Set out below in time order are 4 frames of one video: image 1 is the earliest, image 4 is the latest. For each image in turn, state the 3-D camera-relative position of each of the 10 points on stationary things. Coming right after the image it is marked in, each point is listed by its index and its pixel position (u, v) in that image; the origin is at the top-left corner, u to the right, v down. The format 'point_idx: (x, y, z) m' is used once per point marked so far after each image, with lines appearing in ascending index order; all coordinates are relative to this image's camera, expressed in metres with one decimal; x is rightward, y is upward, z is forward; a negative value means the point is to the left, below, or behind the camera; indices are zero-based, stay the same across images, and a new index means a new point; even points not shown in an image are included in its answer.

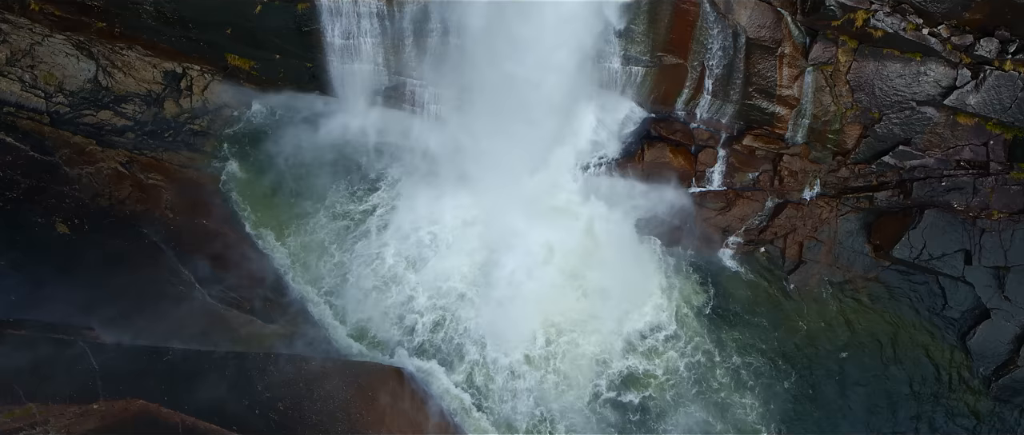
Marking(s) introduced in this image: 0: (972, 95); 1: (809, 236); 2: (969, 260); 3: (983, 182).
0: (+8.4, +2.2, +10.9) m
1: (+6.2, -0.4, +12.6) m
2: (+9.0, -0.8, +11.8) m
3: (+9.0, +0.7, +11.4) m
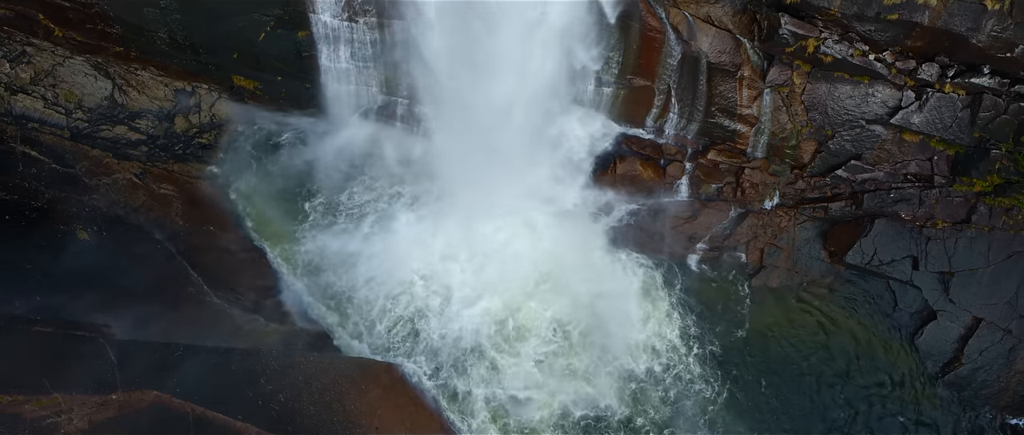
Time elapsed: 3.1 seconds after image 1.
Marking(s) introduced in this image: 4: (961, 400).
0: (+8.0, +2.0, +11.9) m
1: (+5.8, -0.6, +13.6) m
2: (+8.6, -1.0, +12.8) m
3: (+8.7, +0.5, +12.4) m
4: (+9.4, -3.9, +12.6) m
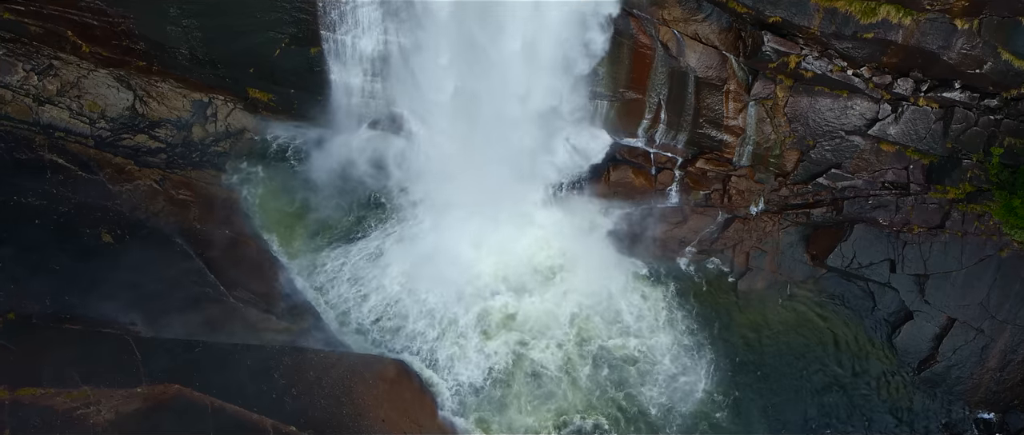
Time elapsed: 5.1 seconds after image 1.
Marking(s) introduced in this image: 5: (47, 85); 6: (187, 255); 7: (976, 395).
0: (+8.0, +1.9, +12.6) m
1: (+5.8, -0.7, +14.3) m
2: (+8.6, -1.1, +13.5) m
3: (+8.7, +0.4, +13.2) m
4: (+9.4, -4.0, +13.3) m
5: (-9.8, +2.8, +12.6) m
6: (-7.0, -0.8, +12.9) m
7: (+10.2, -3.9, +13.2) m
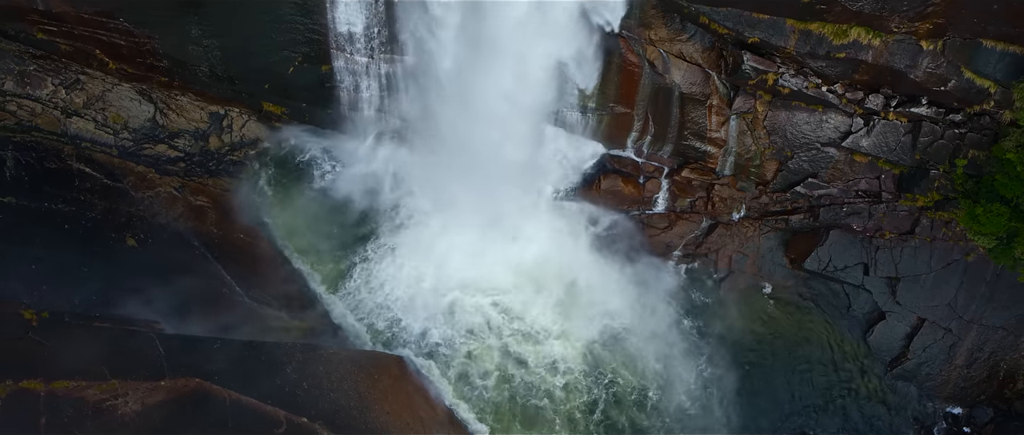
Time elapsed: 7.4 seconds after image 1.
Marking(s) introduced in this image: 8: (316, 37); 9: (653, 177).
0: (+7.9, +1.8, +13.5) m
1: (+5.7, -0.8, +15.2) m
2: (+8.6, -1.3, +14.4) m
3: (+8.6, +0.2, +14.1) m
4: (+9.3, -4.1, +14.2) m
5: (-9.9, +2.7, +13.5) m
6: (-7.1, -0.9, +13.8) m
7: (+10.2, -4.1, +14.1) m
8: (-4.3, +4.0, +13.1) m
9: (+3.6, +1.0, +15.0) m
